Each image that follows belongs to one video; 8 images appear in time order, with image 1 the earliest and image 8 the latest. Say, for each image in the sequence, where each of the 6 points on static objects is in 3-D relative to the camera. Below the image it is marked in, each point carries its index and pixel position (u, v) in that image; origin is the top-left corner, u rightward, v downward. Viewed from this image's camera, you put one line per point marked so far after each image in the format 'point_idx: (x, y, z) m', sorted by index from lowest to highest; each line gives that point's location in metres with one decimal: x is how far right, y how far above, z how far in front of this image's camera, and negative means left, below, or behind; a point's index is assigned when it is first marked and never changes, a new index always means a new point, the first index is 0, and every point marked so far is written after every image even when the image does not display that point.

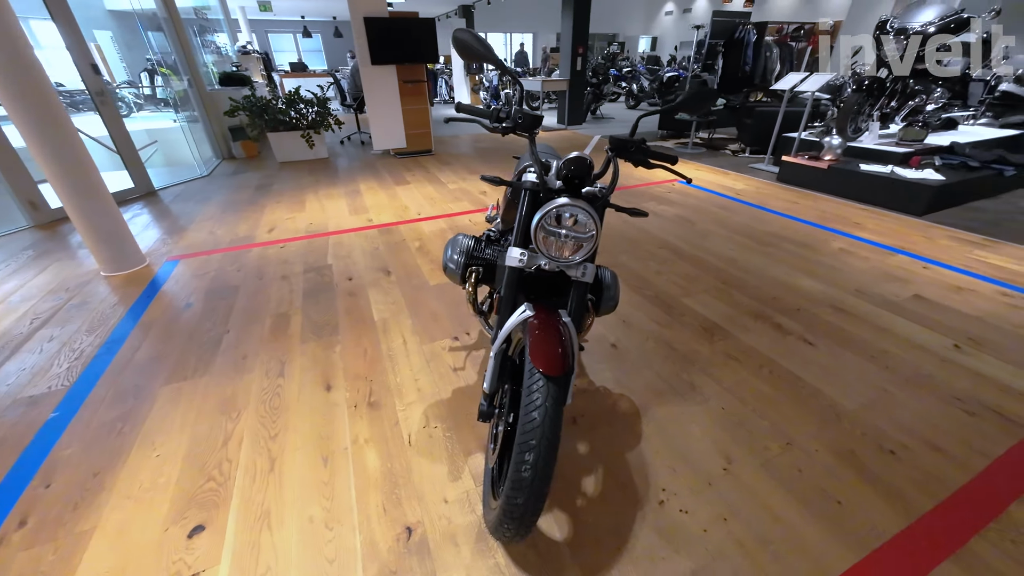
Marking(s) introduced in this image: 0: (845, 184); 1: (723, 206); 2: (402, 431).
0: (+3.1, +1.0, +3.7) m
1: (+1.9, +0.8, +3.6) m
2: (-0.4, -0.5, +1.4) m
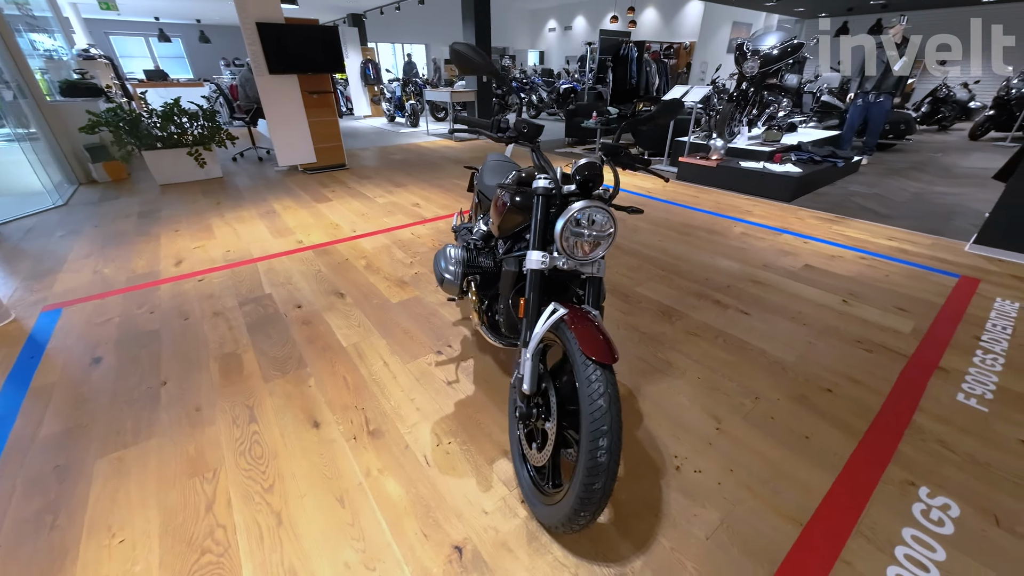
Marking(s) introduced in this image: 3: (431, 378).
0: (+2.4, +1.2, +4.3) m
1: (+1.3, +0.9, +4.0) m
2: (-0.3, -0.6, +1.4) m
3: (-0.3, -0.4, +1.7) m
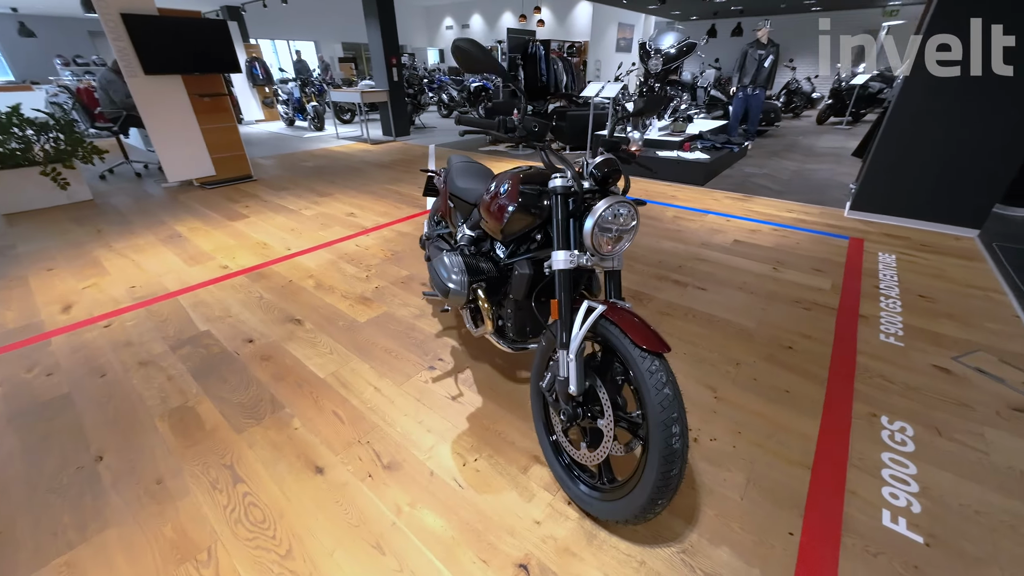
0: (+1.7, +1.4, +4.7) m
1: (+0.7, +1.0, +4.2) m
2: (-0.2, -0.6, +1.3) m
3: (-0.3, -0.4, +1.6) m
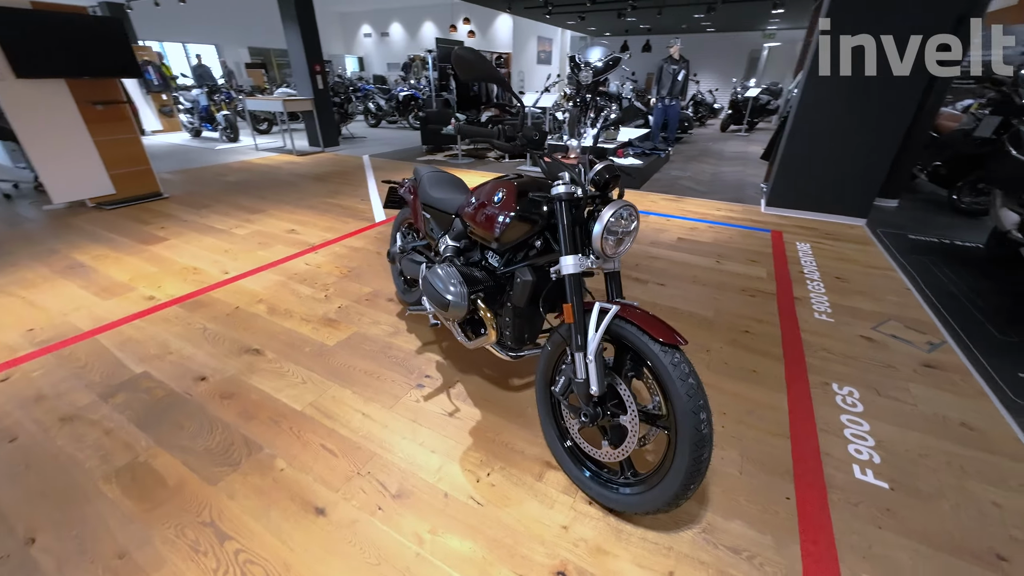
0: (+1.0, +1.4, +4.9) m
1: (+0.1, +0.9, +4.3) m
2: (-0.2, -0.7, +1.2) m
3: (-0.3, -0.5, +1.5) m
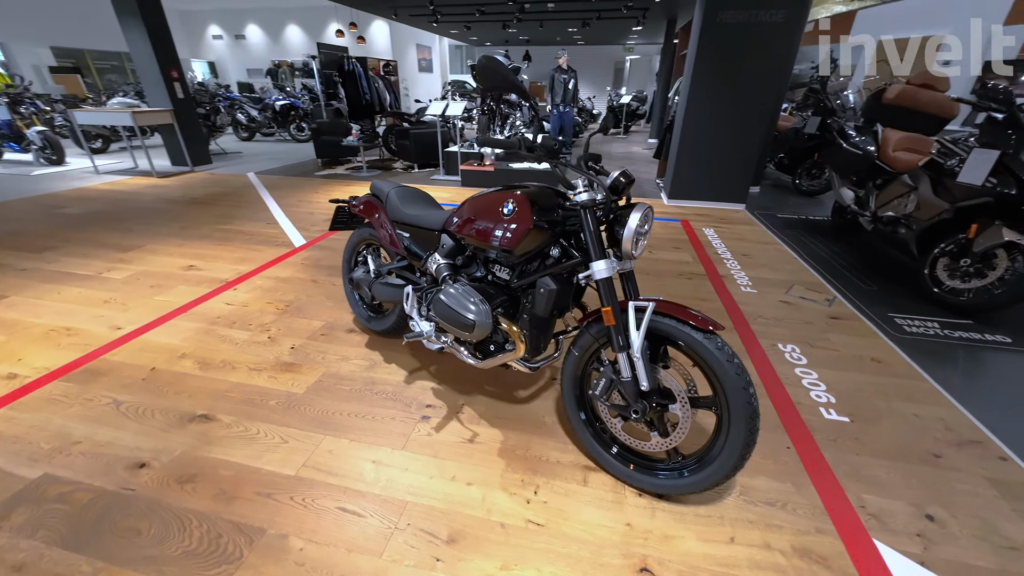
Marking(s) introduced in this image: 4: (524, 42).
0: (0.0, +1.4, +5.0) m
1: (-0.6, +0.8, +4.2) m
2: (0.0, -0.7, +1.2) m
3: (-0.2, -0.6, +1.4) m
4: (+0.4, +7.9, +12.6) m
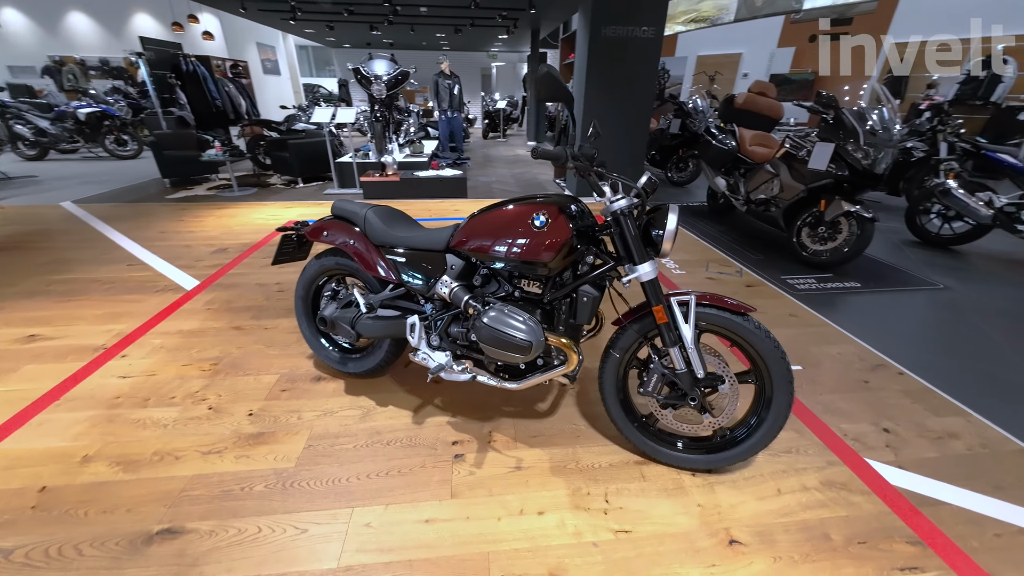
0: (-1.2, +1.2, +4.8) m
1: (-1.4, +0.6, +3.8) m
2: (+0.3, -0.7, +1.2) m
3: (0.0, -0.6, +1.3) m
4: (-3.8, +7.5, +12.1) m
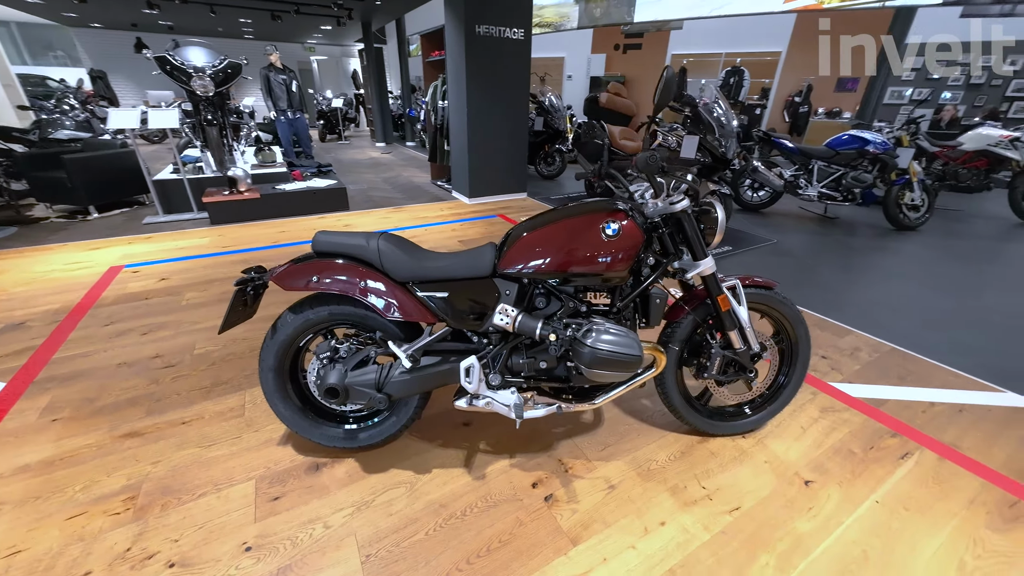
0: (-2.3, +0.9, +4.0) m
1: (-2.1, +0.2, +3.1) m
2: (+0.7, -0.7, +1.2) m
3: (+0.3, -0.7, +1.2) m
4: (-8.5, +6.4, +9.6) m
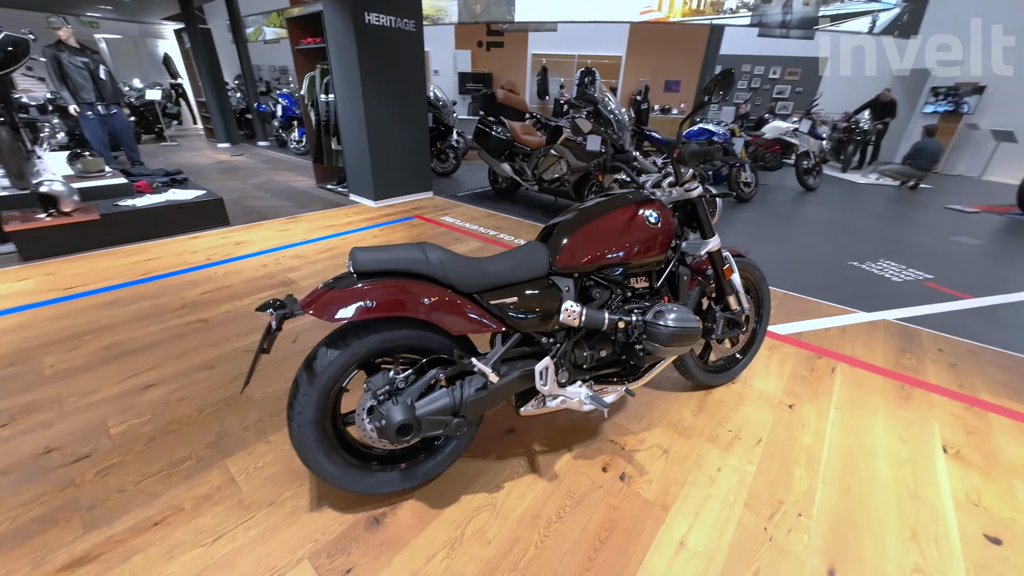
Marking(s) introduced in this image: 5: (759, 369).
0: (-3.0, +0.5, +3.1) m
1: (-2.4, -0.1, +2.3) m
2: (+0.9, -0.6, +1.5) m
3: (+0.5, -0.6, +1.4) m
4: (-11.3, +5.0, +6.4) m
5: (+1.2, -0.4, +1.9) m
